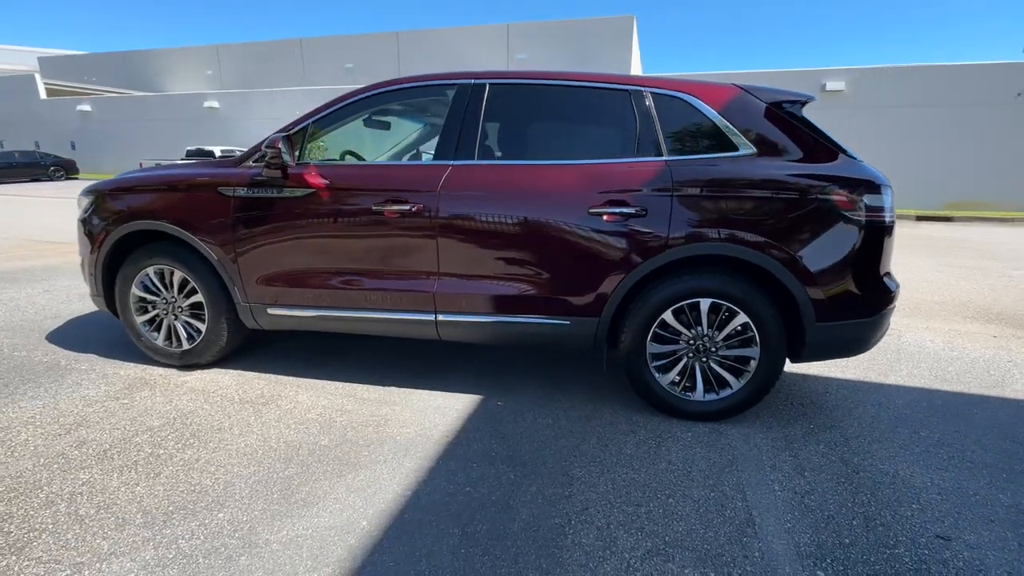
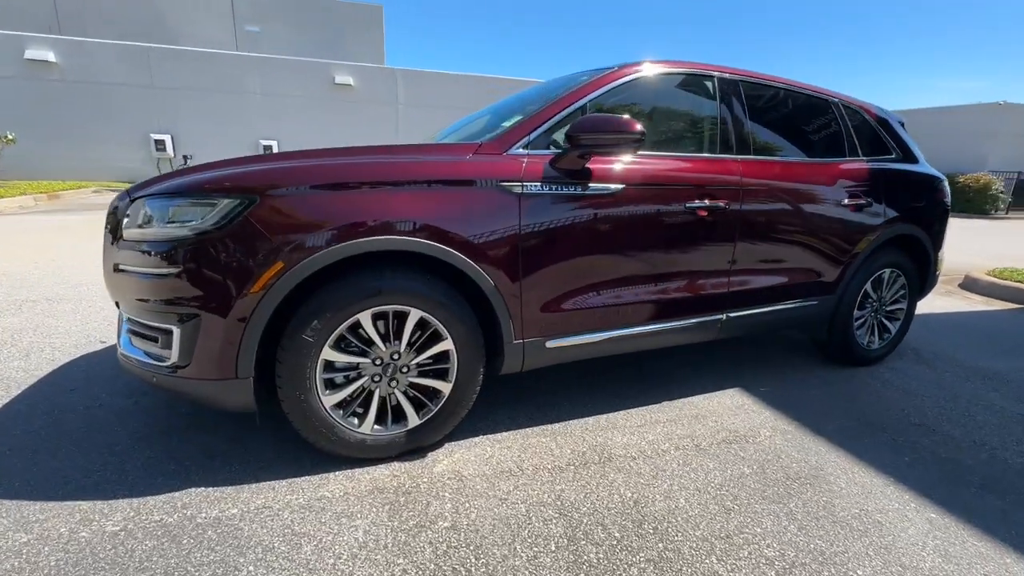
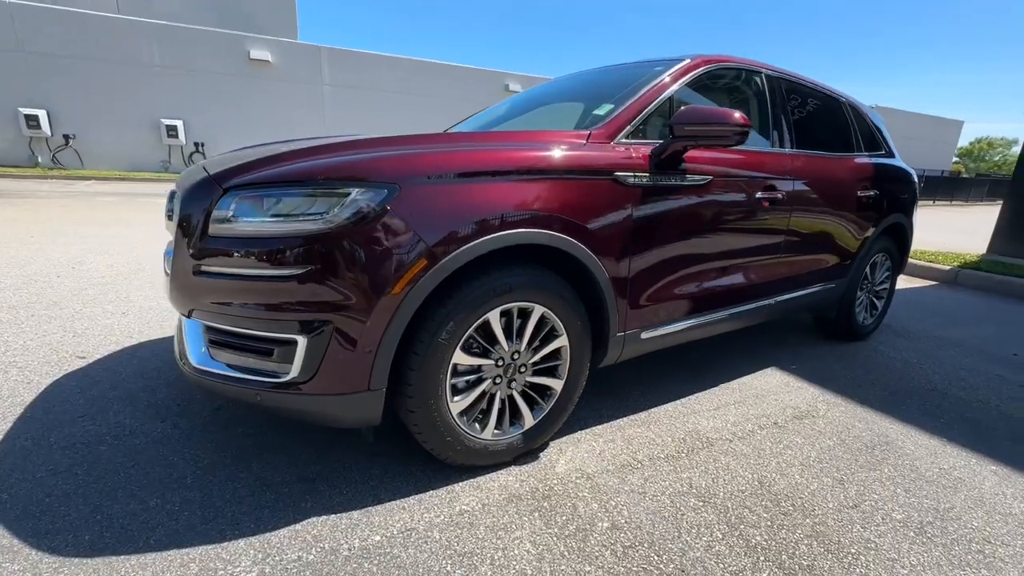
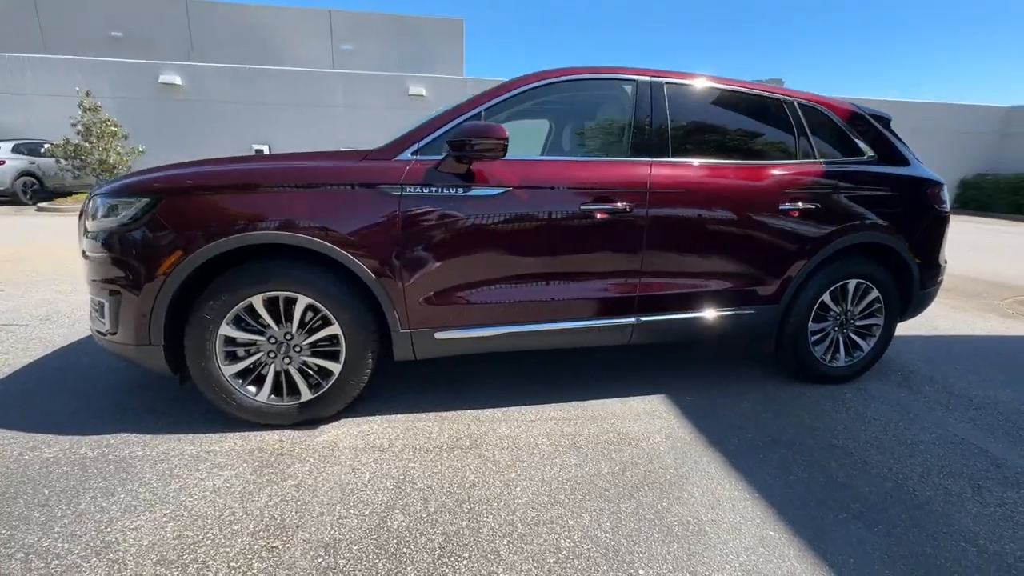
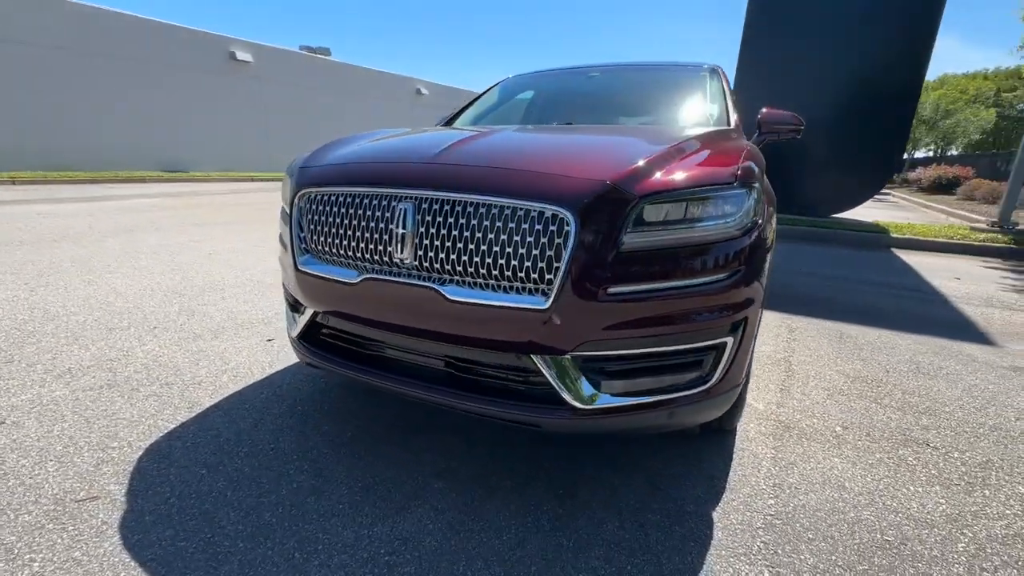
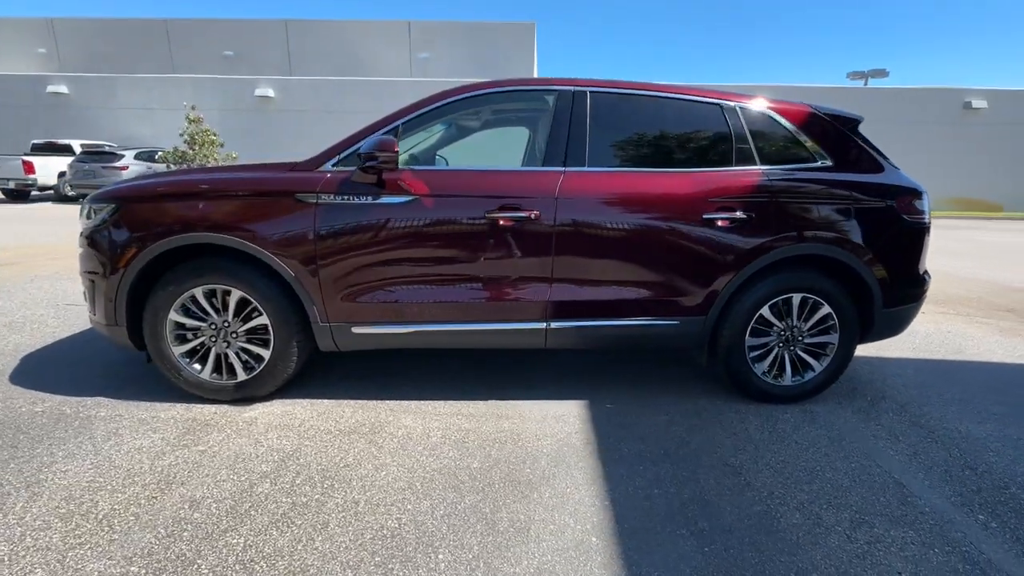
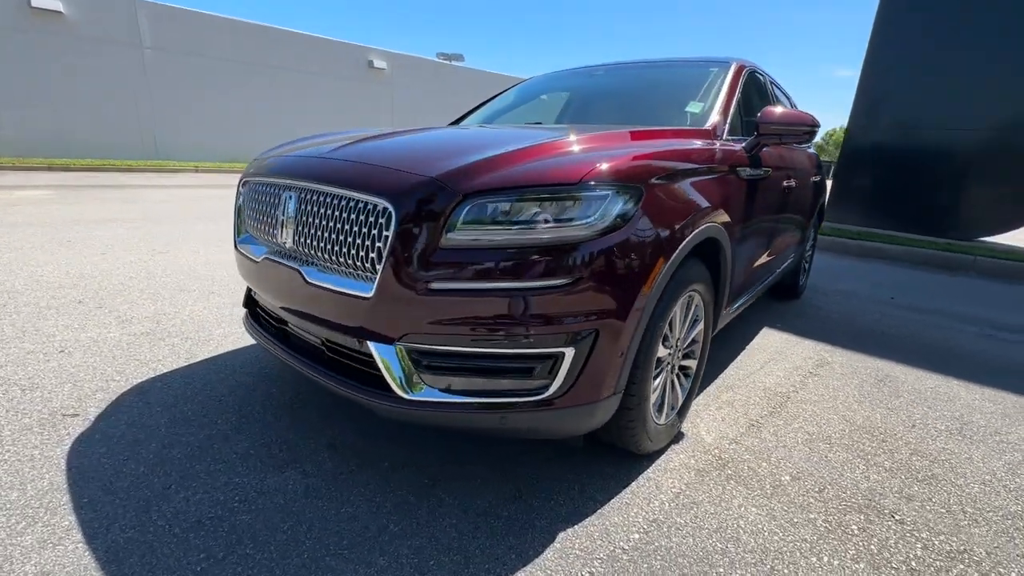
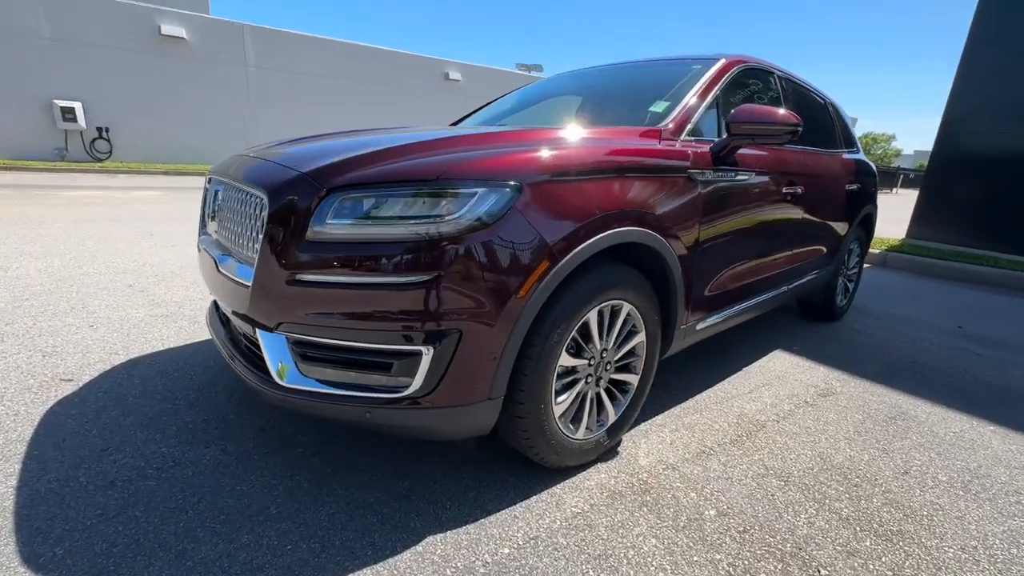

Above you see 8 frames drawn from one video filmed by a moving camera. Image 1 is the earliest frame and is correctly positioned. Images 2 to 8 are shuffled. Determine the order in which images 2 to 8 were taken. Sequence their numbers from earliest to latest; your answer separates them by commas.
6, 4, 2, 3, 8, 7, 5
